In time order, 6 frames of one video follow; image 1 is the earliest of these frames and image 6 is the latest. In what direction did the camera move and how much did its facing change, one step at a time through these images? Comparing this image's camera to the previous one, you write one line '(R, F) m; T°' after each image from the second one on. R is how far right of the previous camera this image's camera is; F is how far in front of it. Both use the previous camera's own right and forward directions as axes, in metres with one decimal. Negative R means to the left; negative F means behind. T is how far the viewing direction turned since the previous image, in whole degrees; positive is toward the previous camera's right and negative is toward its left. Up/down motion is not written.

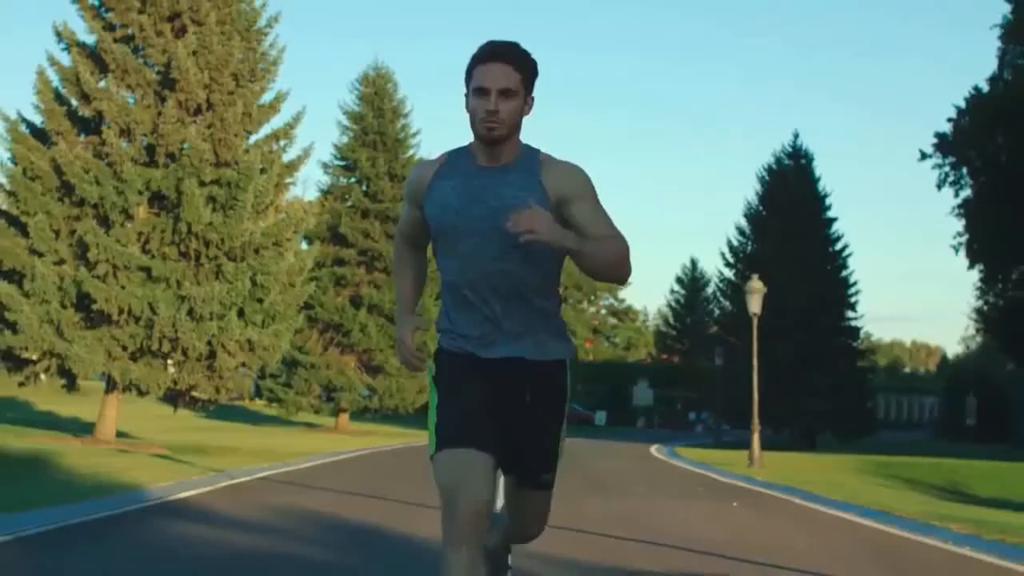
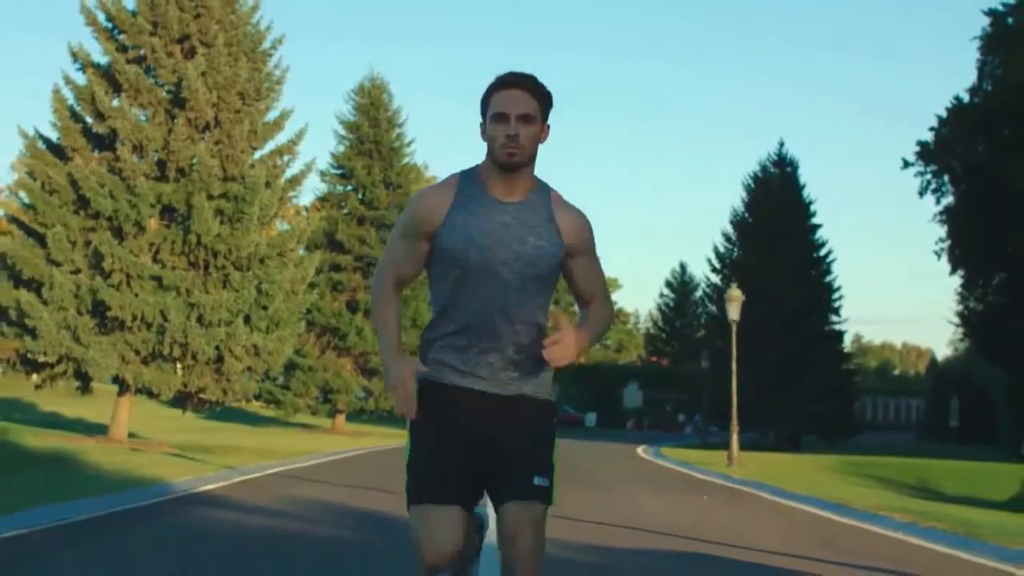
(0.0, -1.0) m; 0°
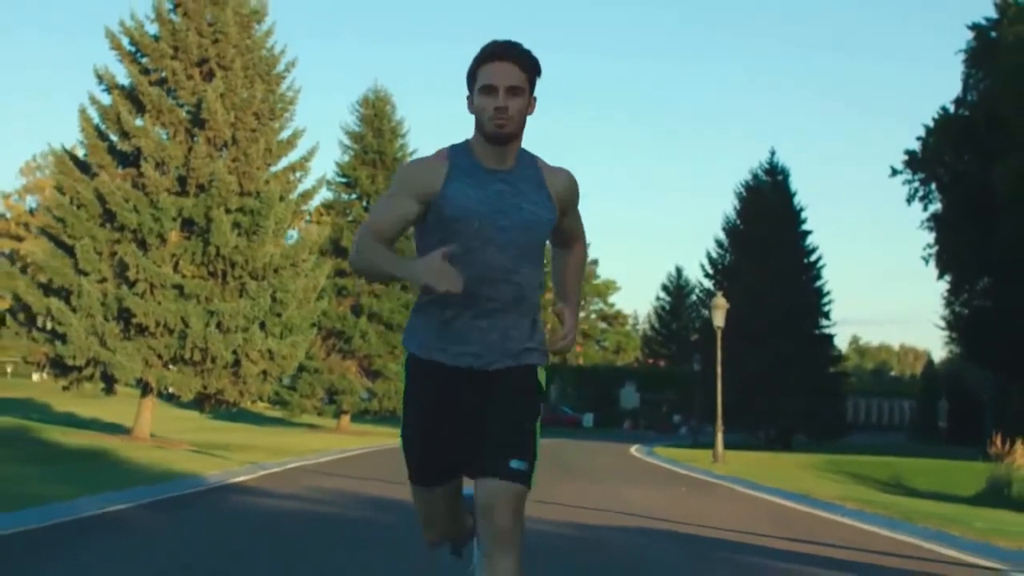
(0.0, -1.2) m; 0°
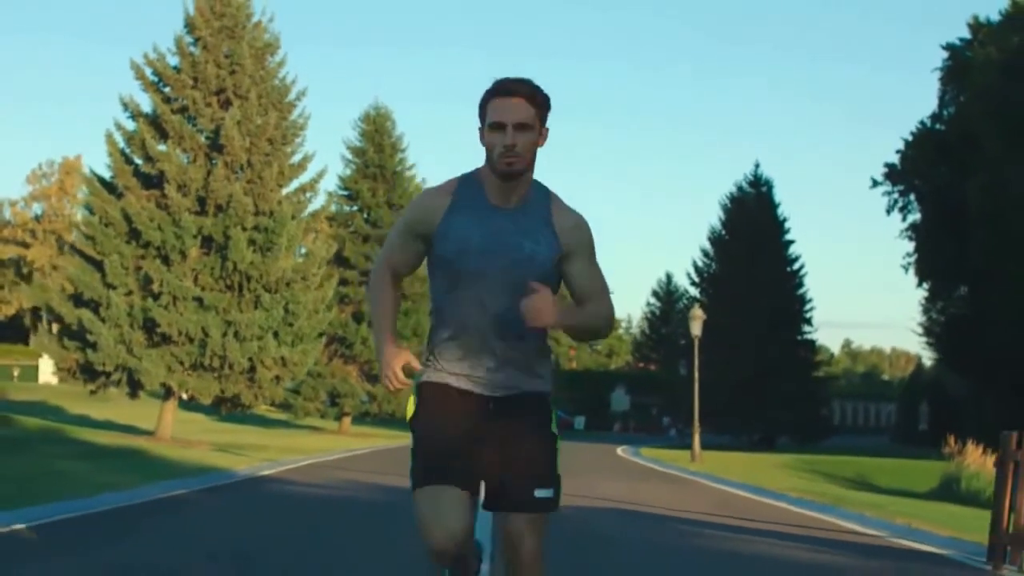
(0.0, -1.7) m; 0°
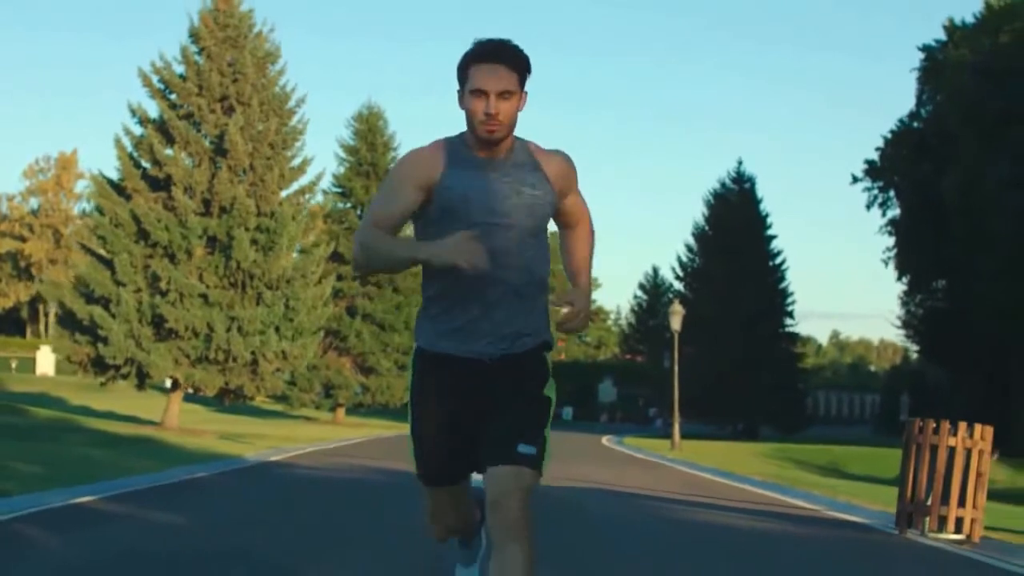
(0.0, -1.2) m; 0°
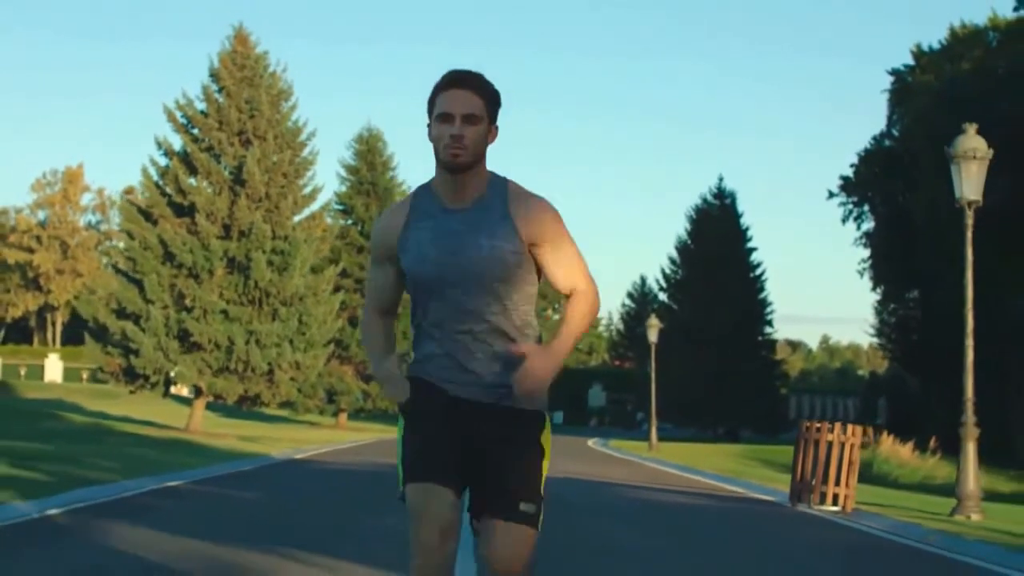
(0.0, -2.3) m; 0°
